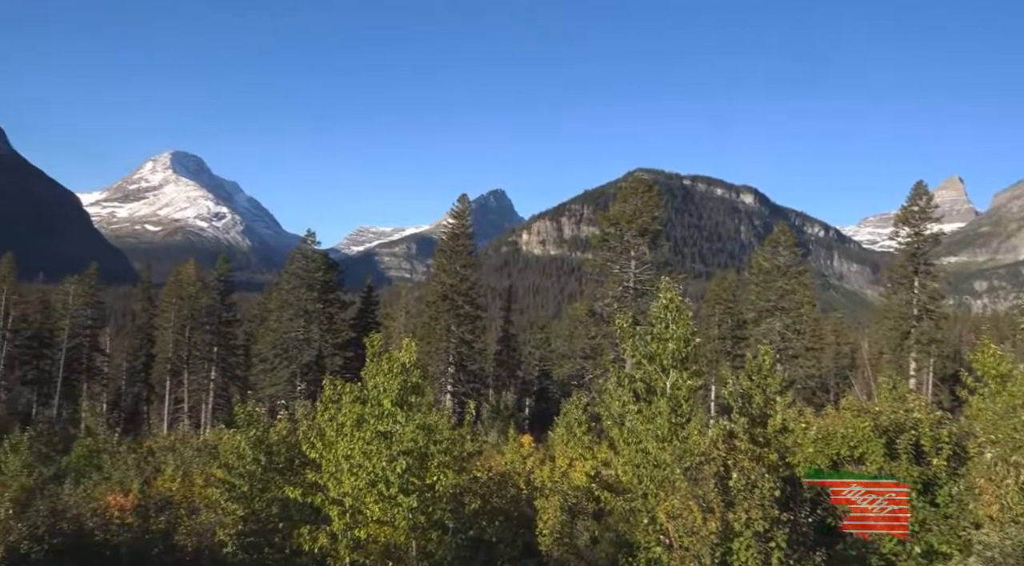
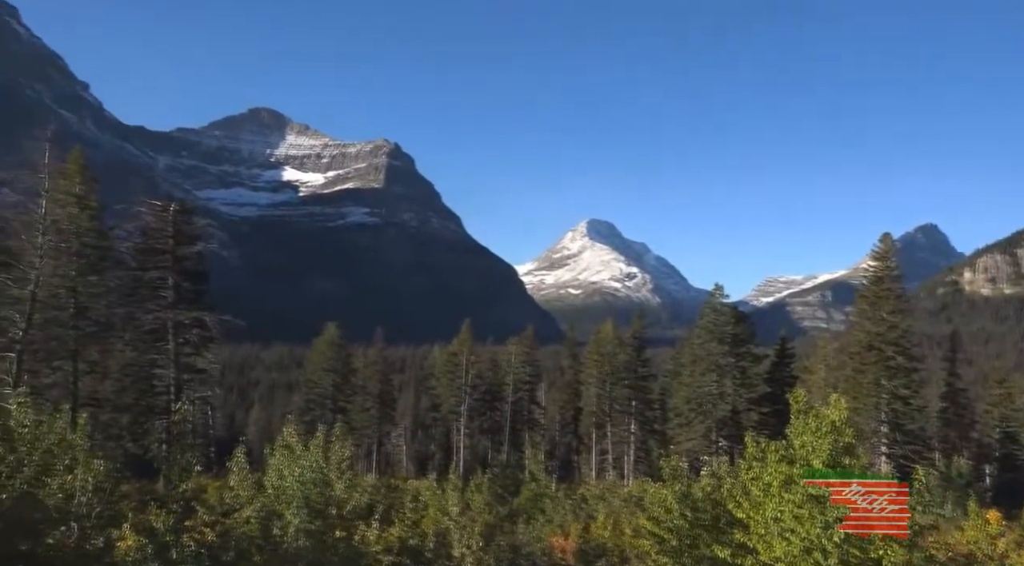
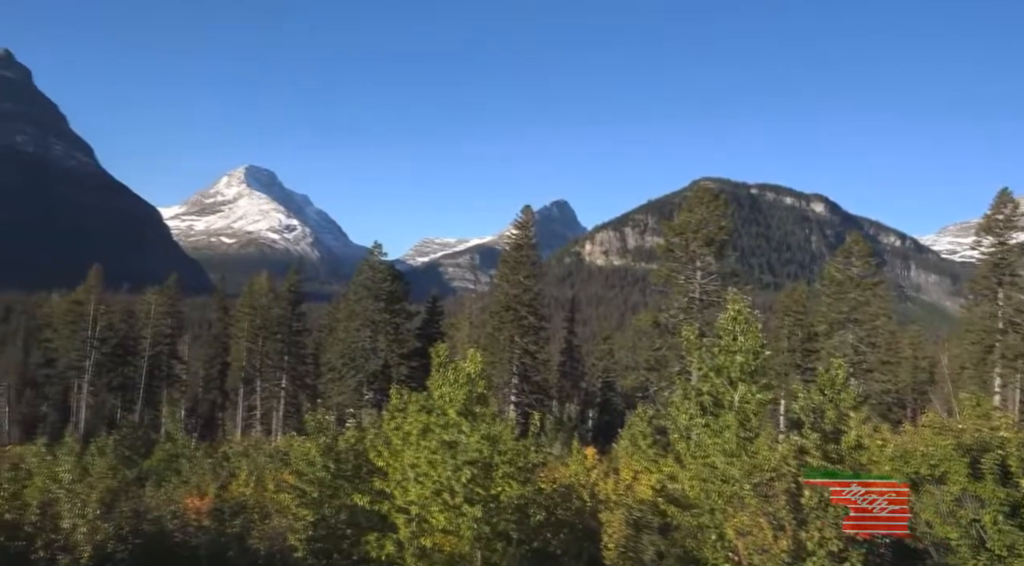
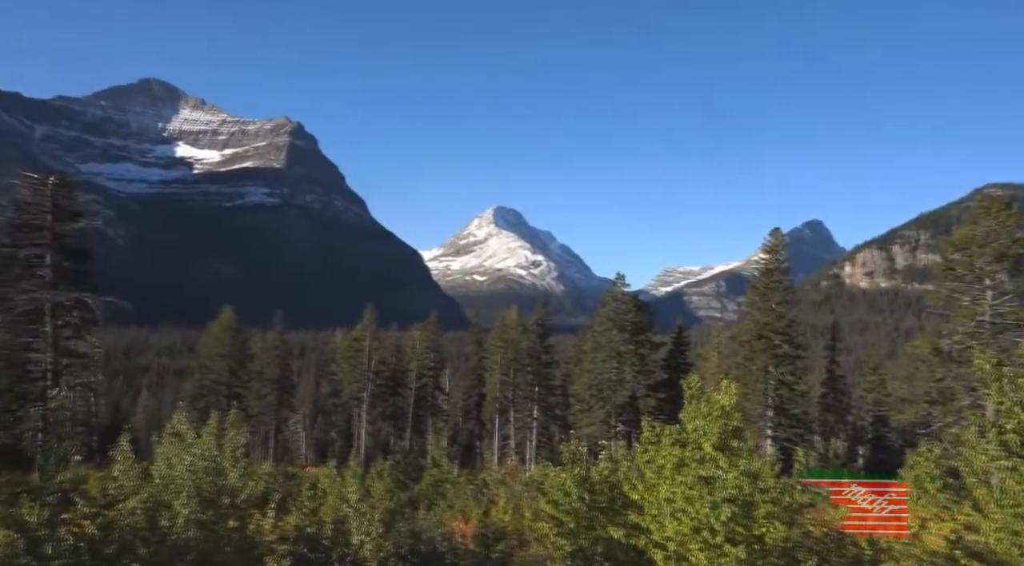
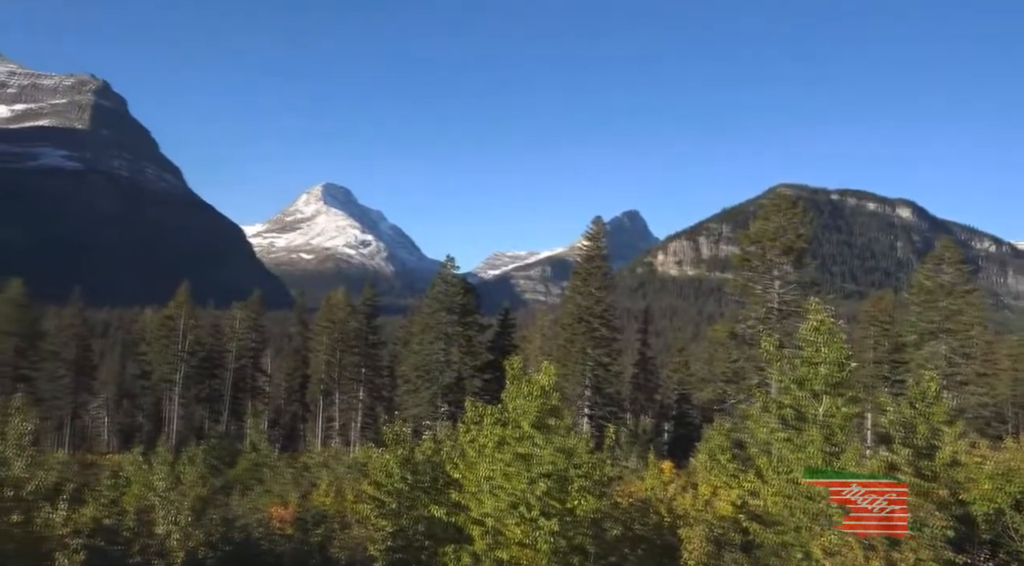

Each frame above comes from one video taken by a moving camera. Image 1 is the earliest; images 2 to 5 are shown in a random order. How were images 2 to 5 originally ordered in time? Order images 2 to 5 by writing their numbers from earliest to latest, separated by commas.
3, 5, 4, 2
